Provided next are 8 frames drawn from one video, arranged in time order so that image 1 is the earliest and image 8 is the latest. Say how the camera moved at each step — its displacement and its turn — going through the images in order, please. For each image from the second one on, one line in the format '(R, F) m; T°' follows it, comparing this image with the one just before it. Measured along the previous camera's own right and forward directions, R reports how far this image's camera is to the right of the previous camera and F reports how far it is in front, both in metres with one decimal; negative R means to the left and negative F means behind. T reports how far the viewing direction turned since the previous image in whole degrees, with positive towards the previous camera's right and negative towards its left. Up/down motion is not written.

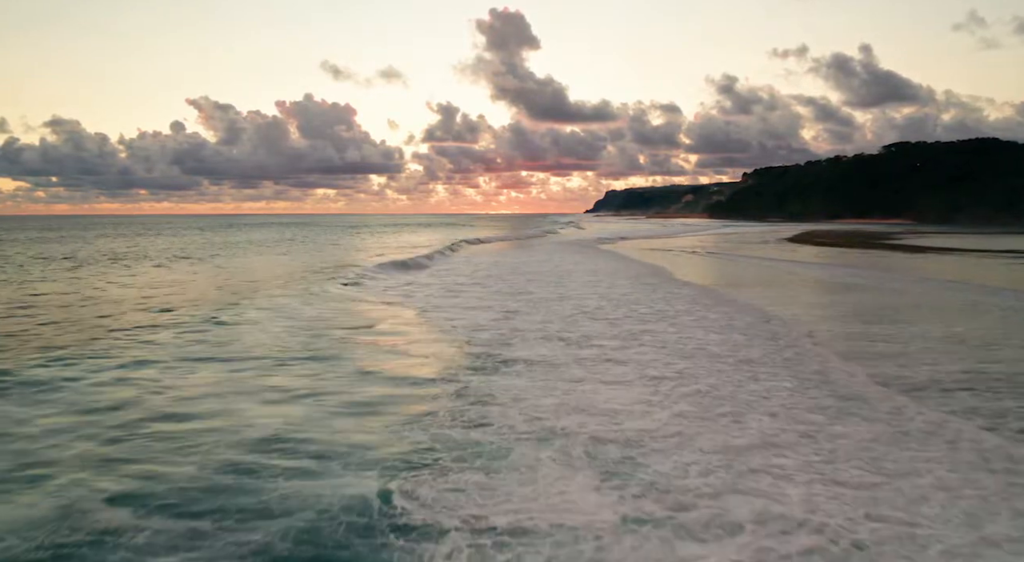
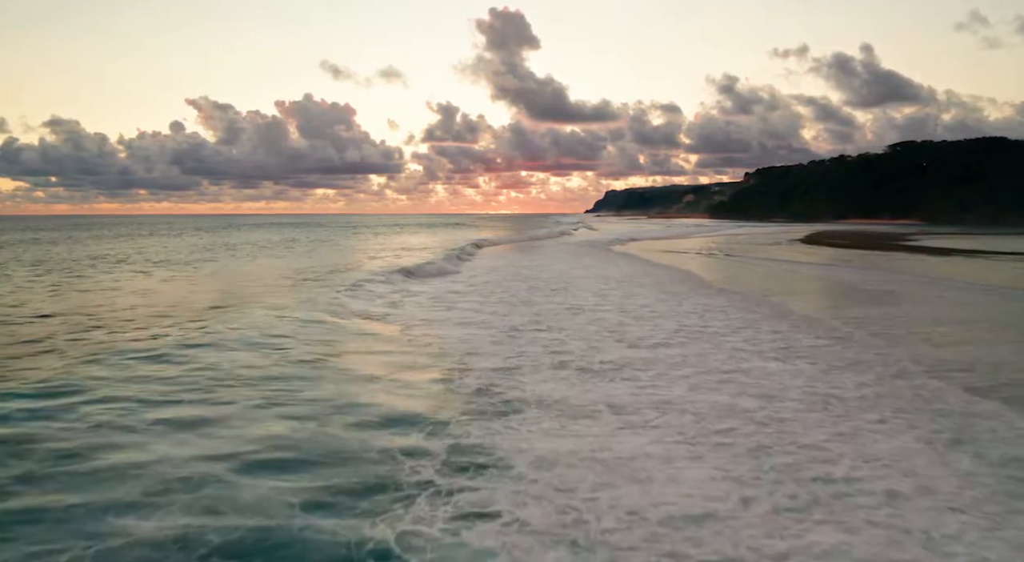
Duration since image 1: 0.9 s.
(-0.1, +2.5) m; 0°
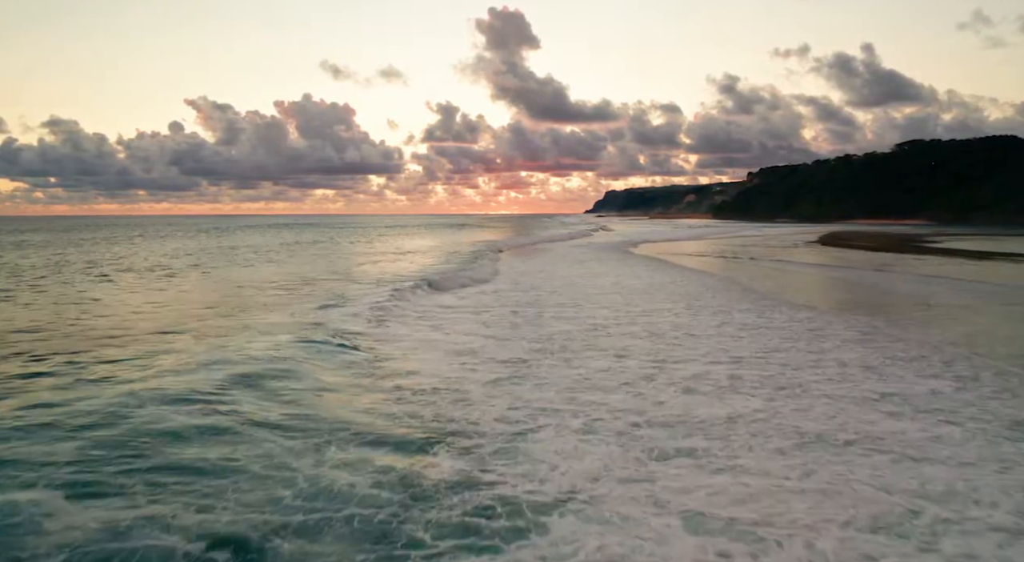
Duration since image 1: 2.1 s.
(-0.1, +3.1) m; 0°
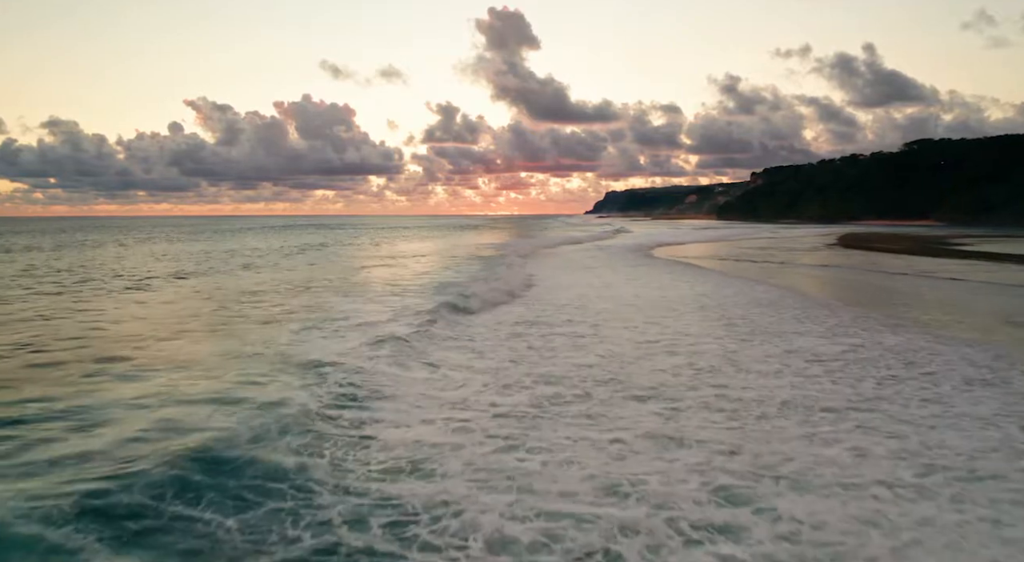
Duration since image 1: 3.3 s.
(-0.1, +3.0) m; 0°
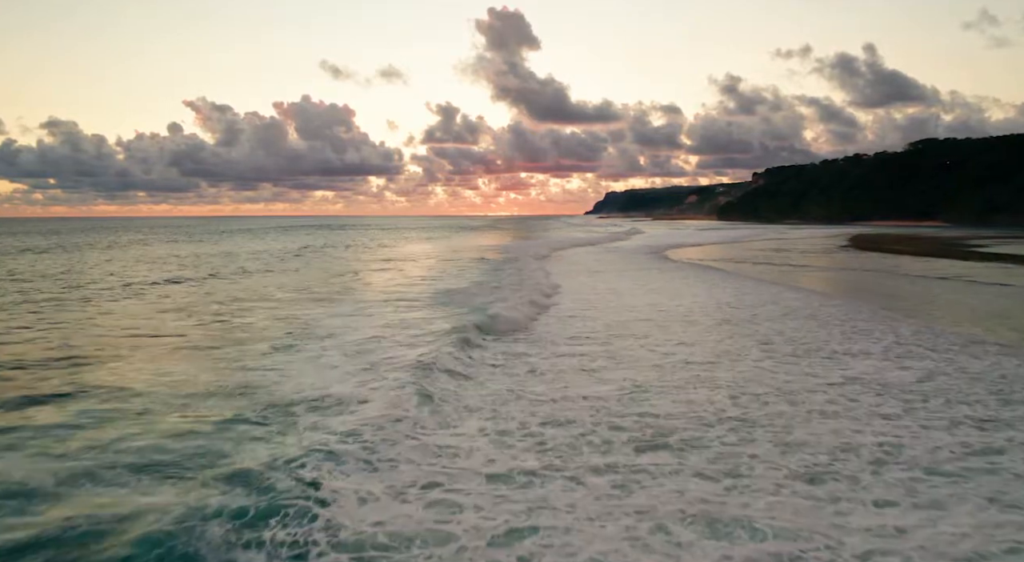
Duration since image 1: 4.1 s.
(-0.1, +1.9) m; 0°
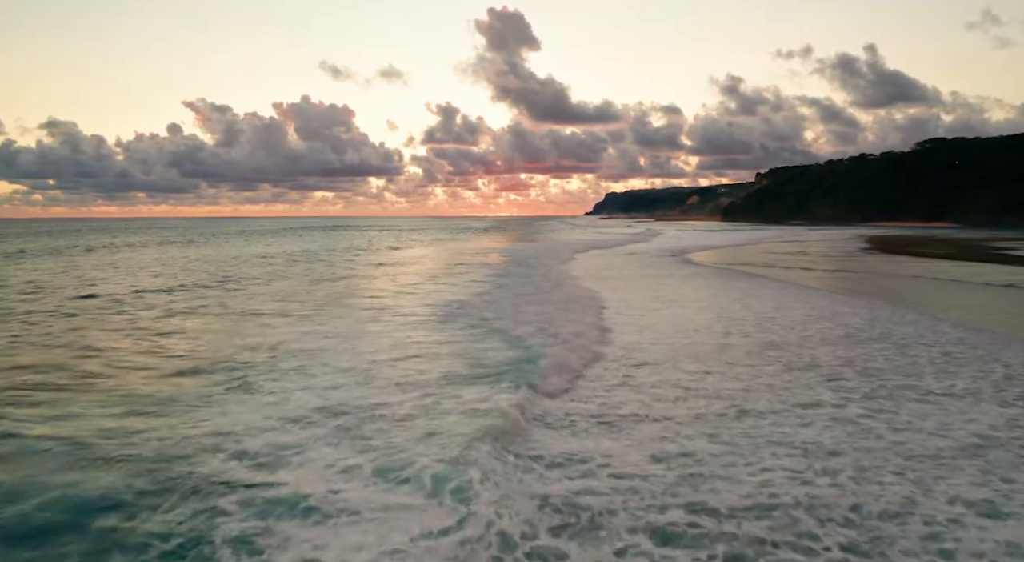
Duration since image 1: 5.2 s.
(-0.2, +2.4) m; 0°
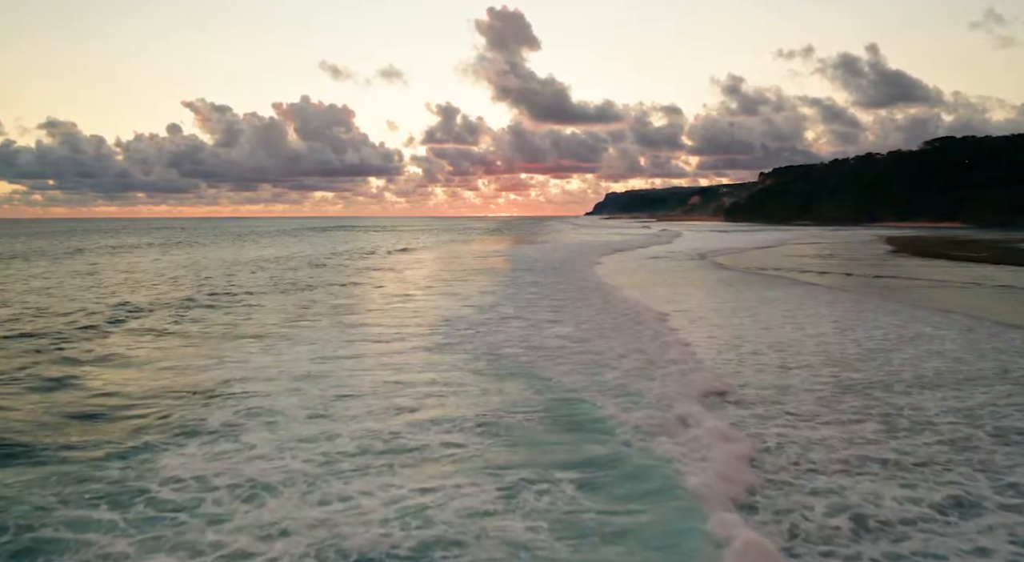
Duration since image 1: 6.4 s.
(-0.2, +2.5) m; 0°
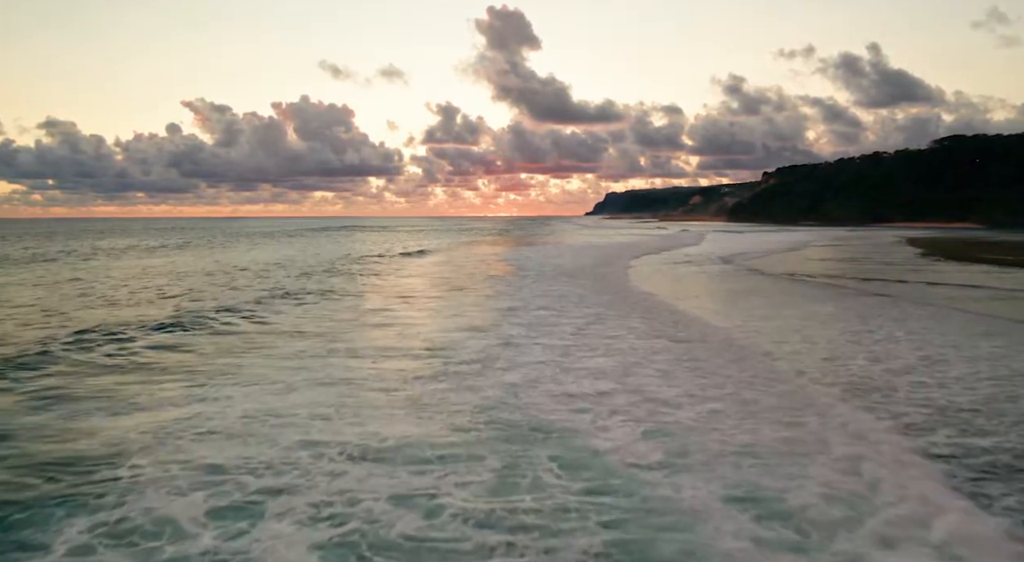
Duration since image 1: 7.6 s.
(-0.2, +2.6) m; 0°
